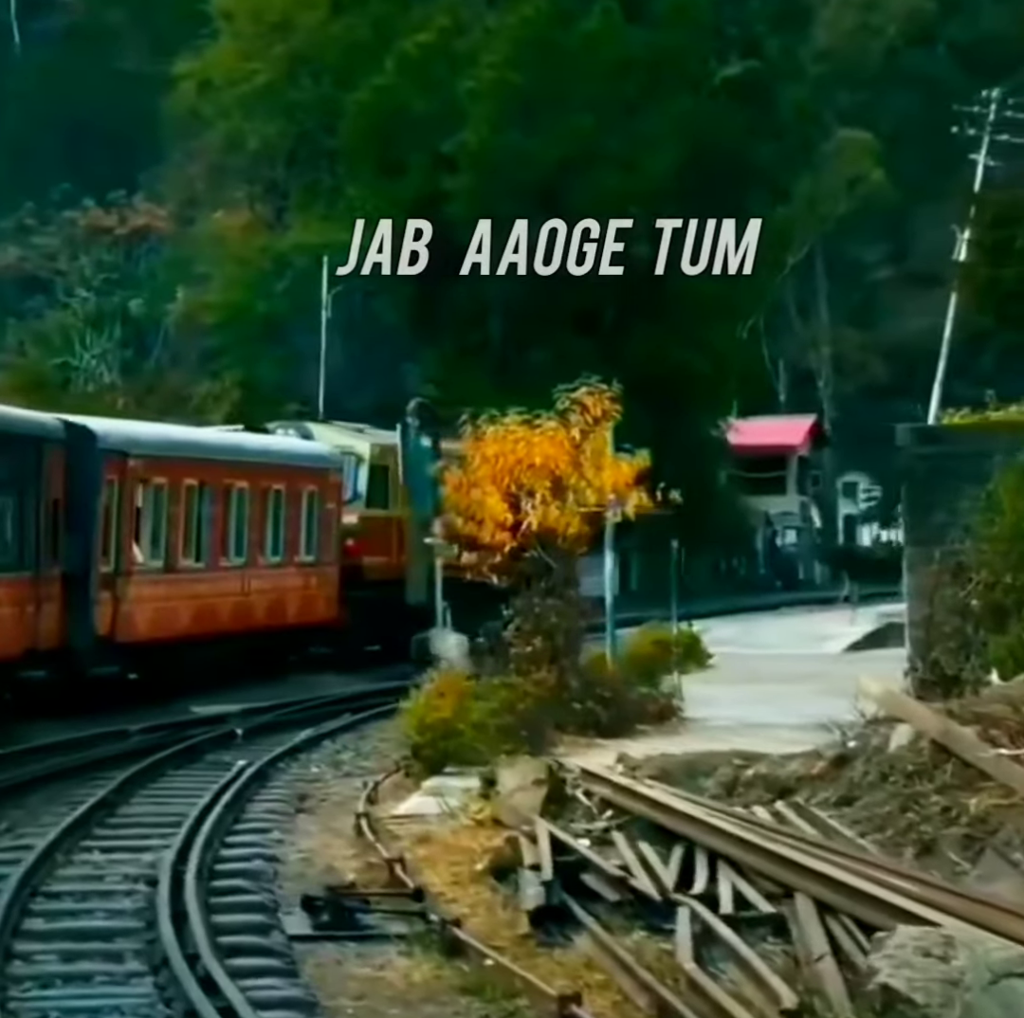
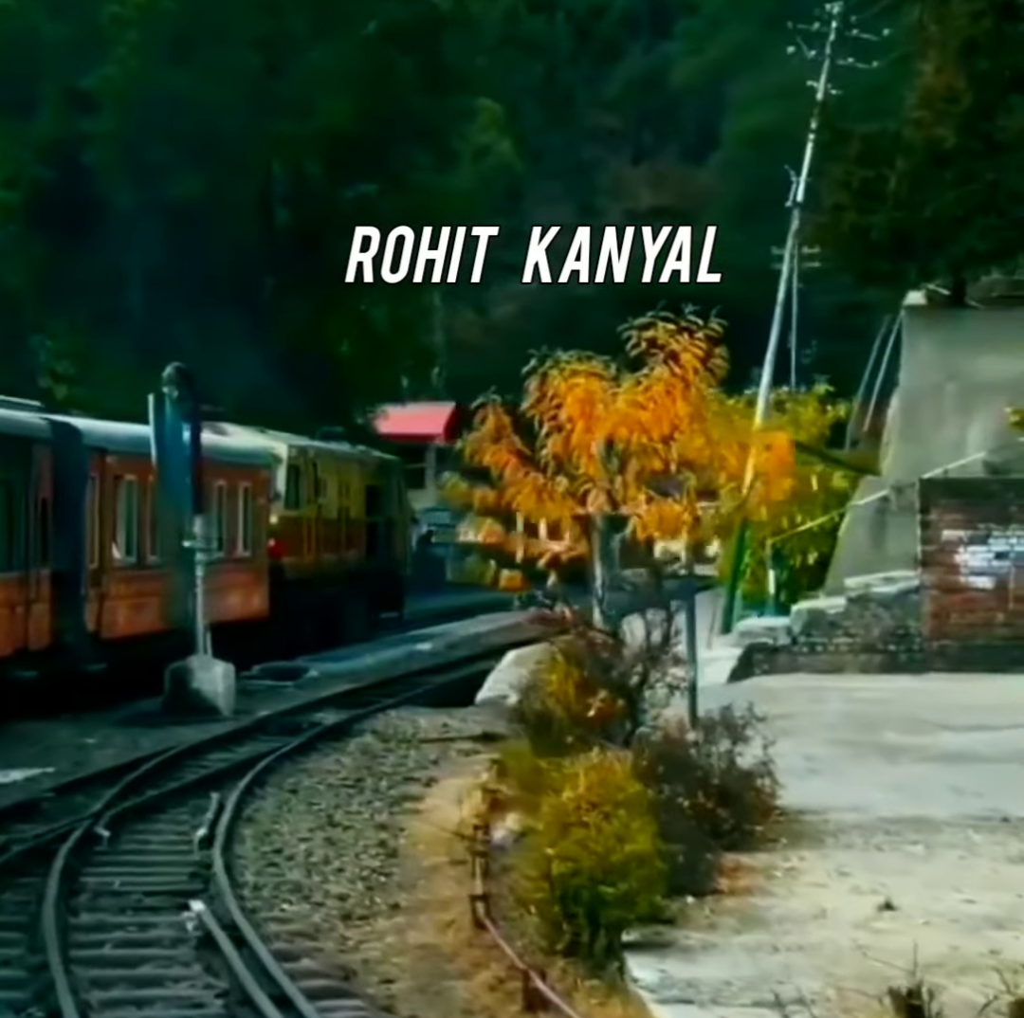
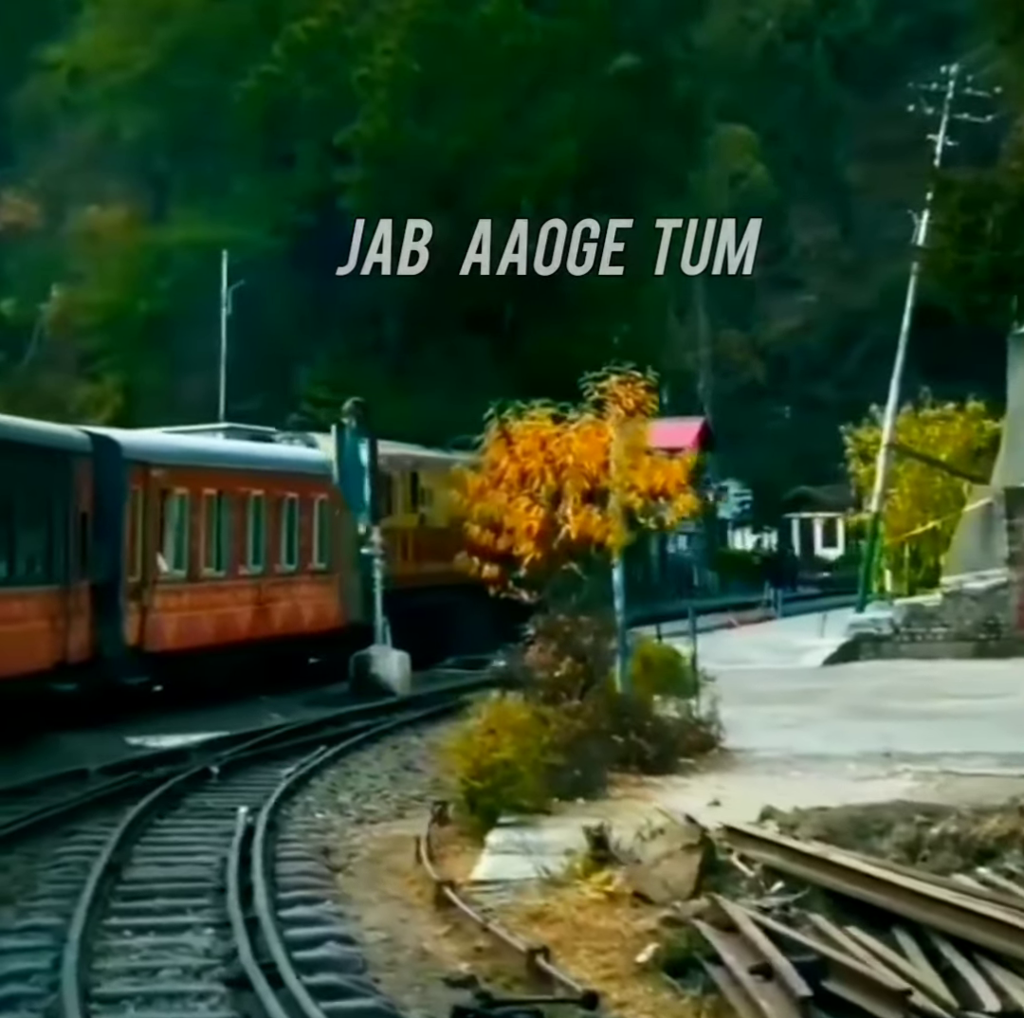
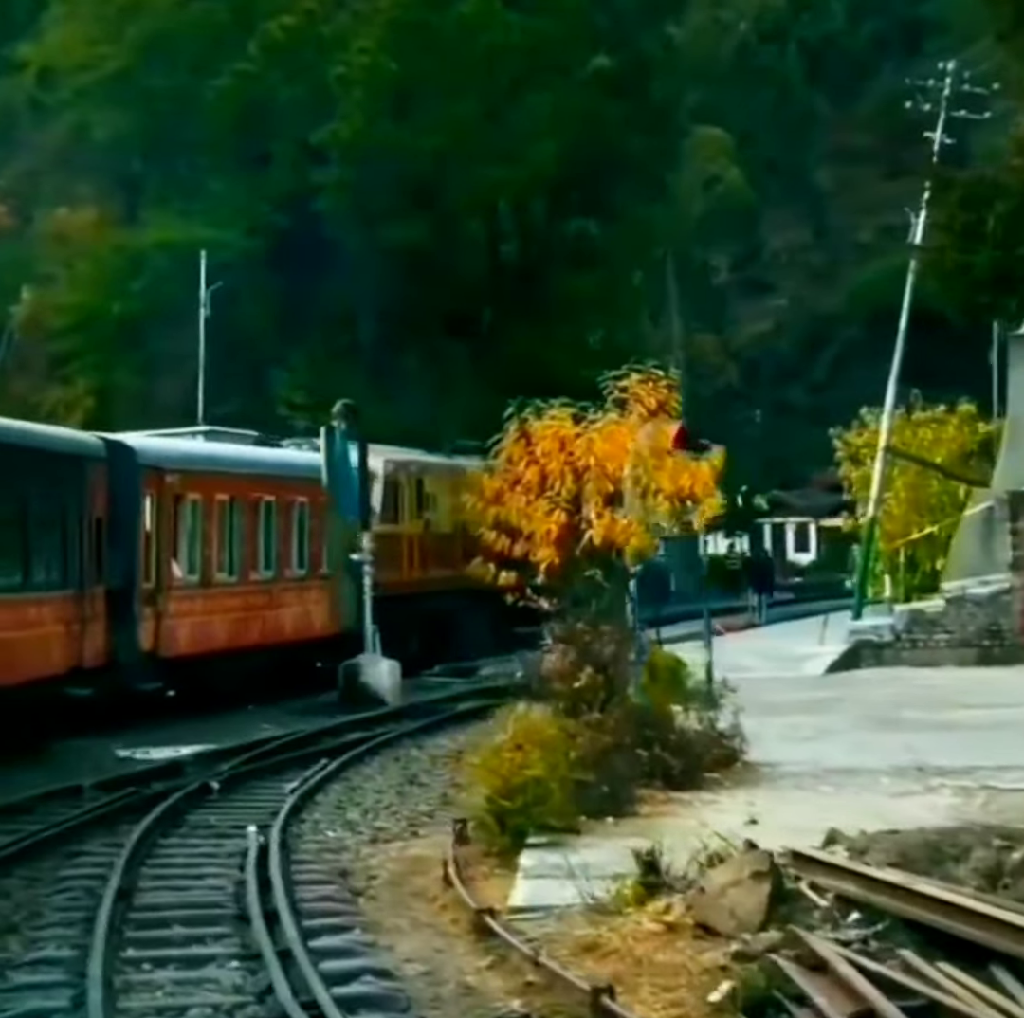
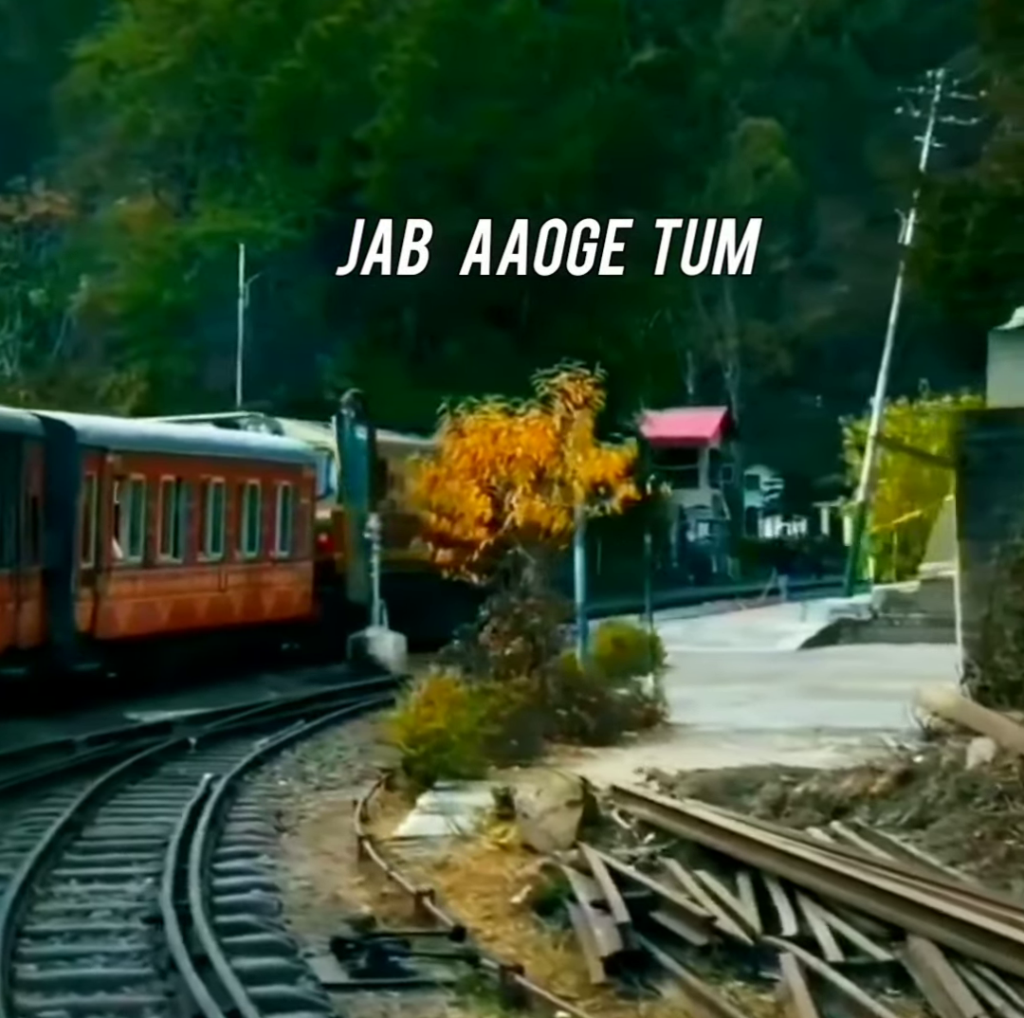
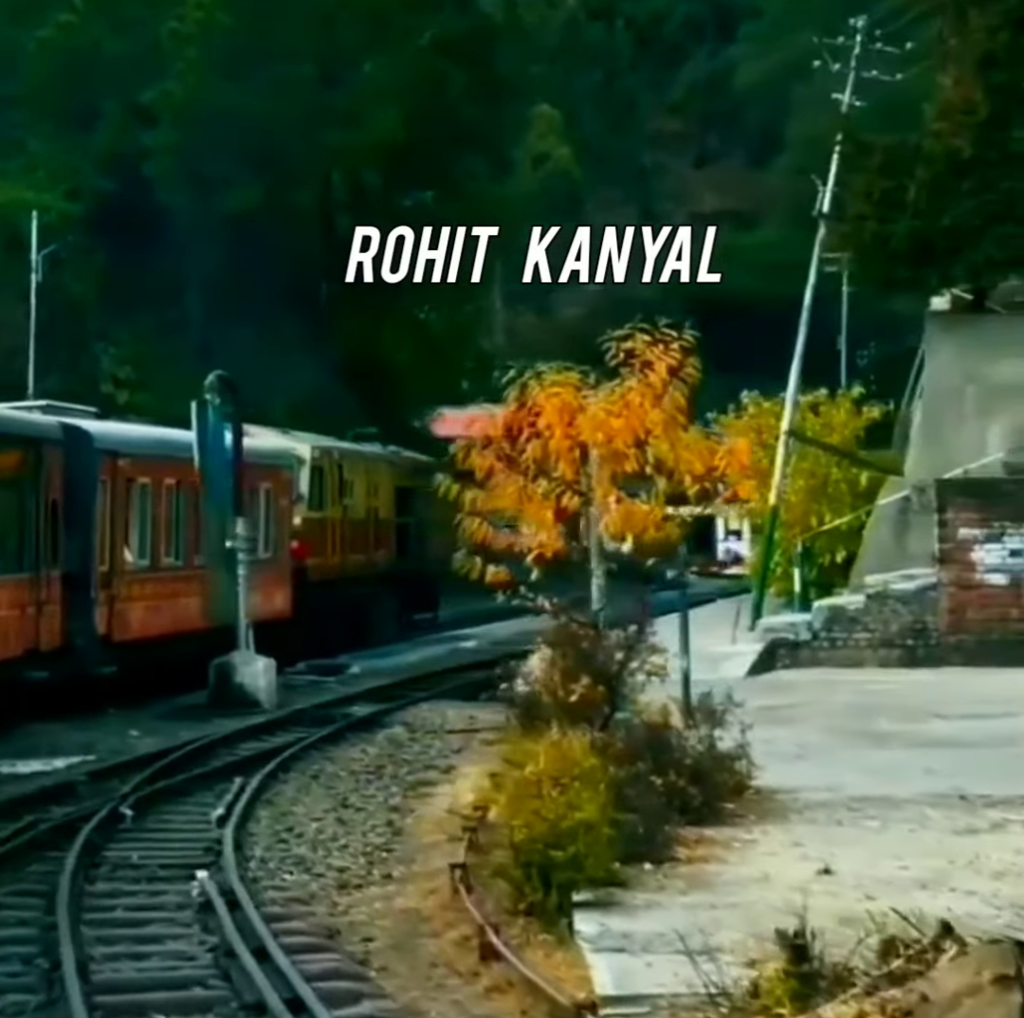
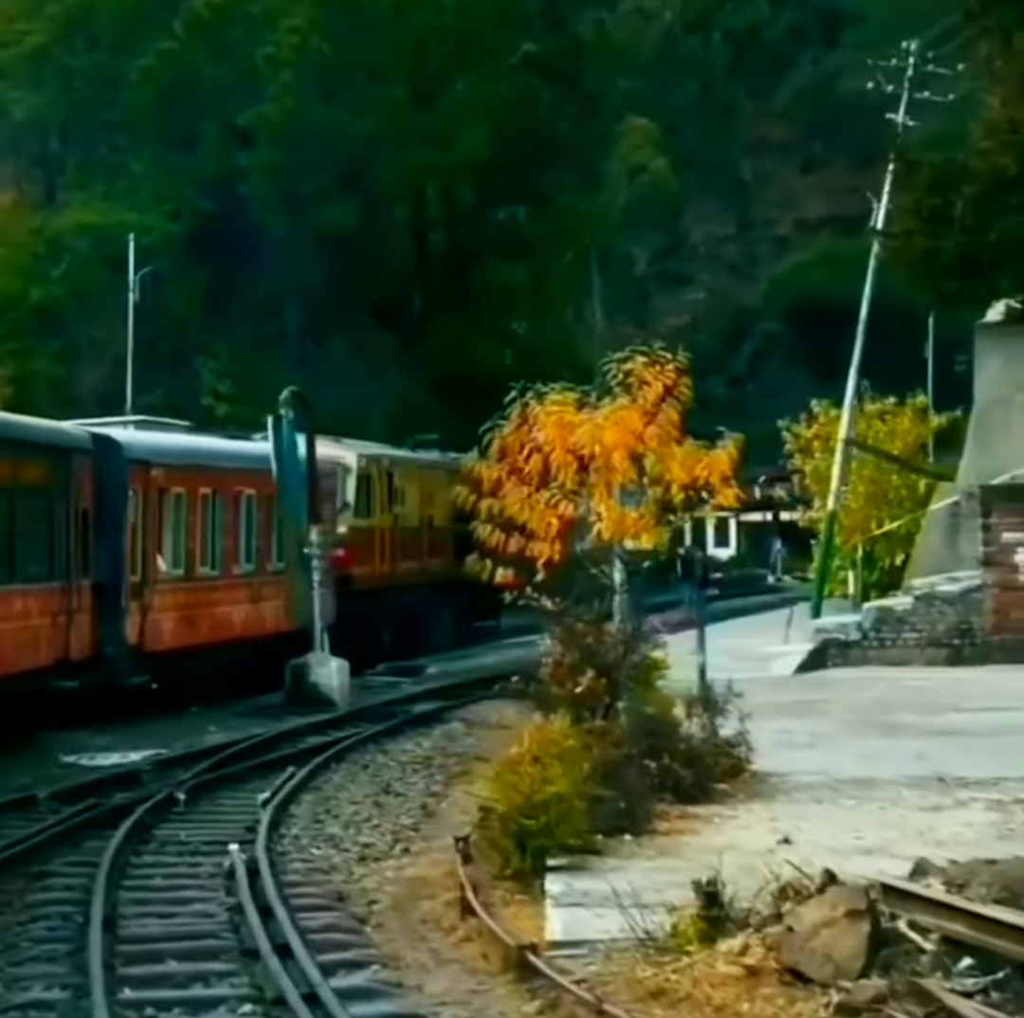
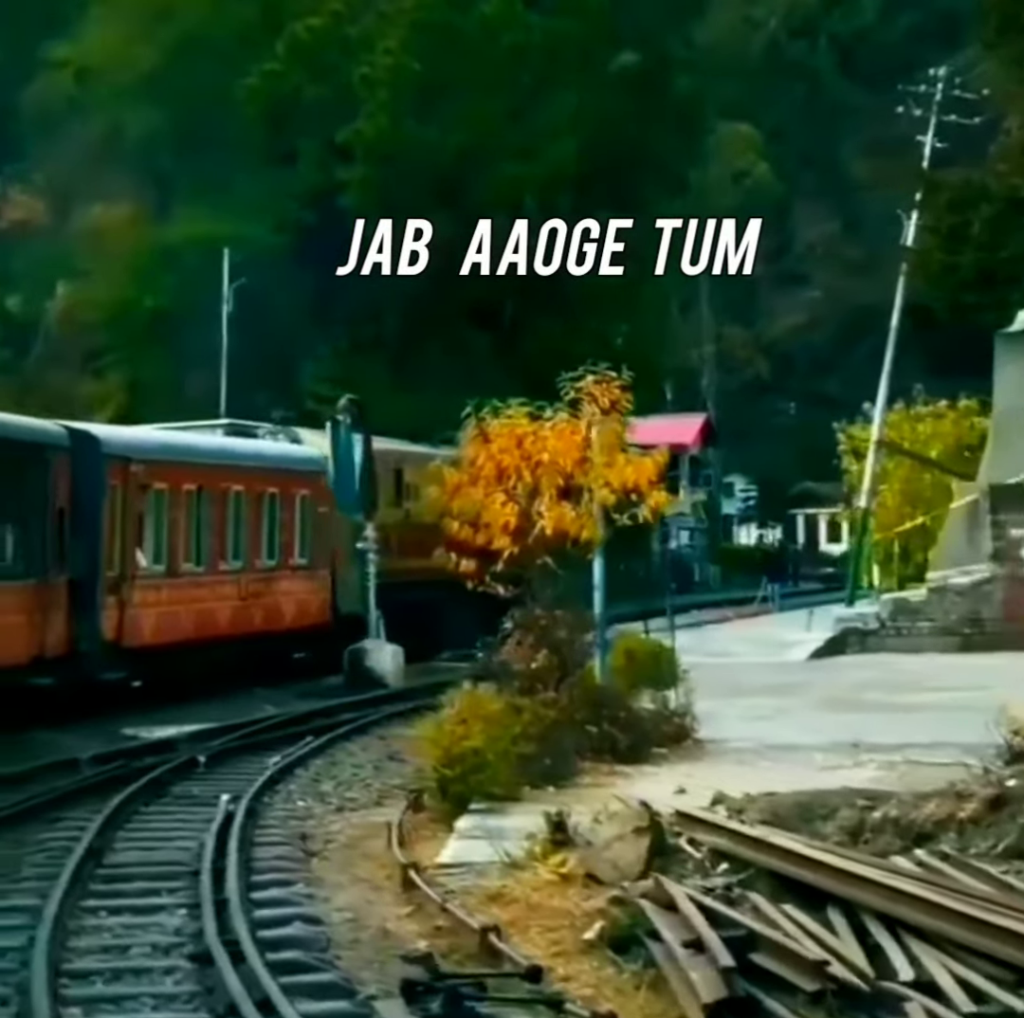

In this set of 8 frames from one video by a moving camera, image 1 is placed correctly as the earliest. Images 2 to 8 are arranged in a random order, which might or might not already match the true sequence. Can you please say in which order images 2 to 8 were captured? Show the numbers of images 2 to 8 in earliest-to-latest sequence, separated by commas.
5, 8, 3, 4, 7, 6, 2
